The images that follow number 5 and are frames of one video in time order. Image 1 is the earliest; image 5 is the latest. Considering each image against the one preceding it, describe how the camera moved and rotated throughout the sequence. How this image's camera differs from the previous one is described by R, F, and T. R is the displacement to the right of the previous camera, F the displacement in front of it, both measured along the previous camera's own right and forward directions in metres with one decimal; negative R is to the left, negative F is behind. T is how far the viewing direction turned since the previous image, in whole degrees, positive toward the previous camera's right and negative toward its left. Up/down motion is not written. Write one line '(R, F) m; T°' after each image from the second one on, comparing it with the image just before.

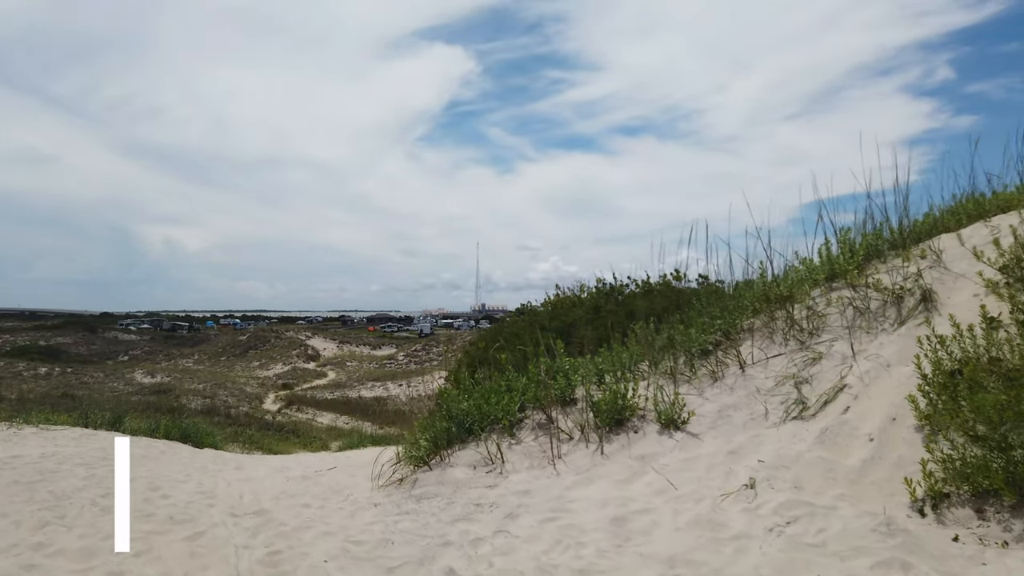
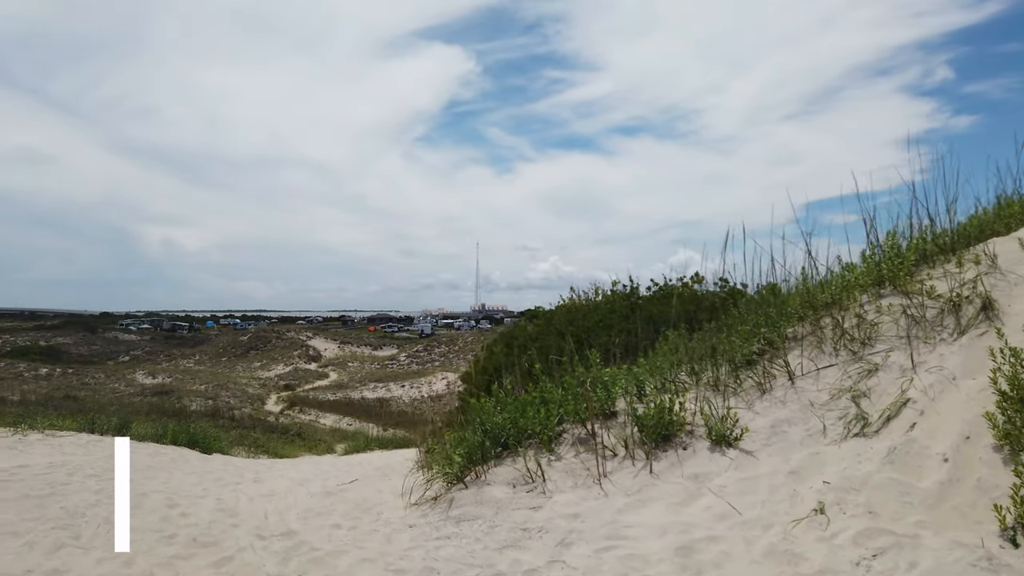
(-0.3, +0.2) m; 0°
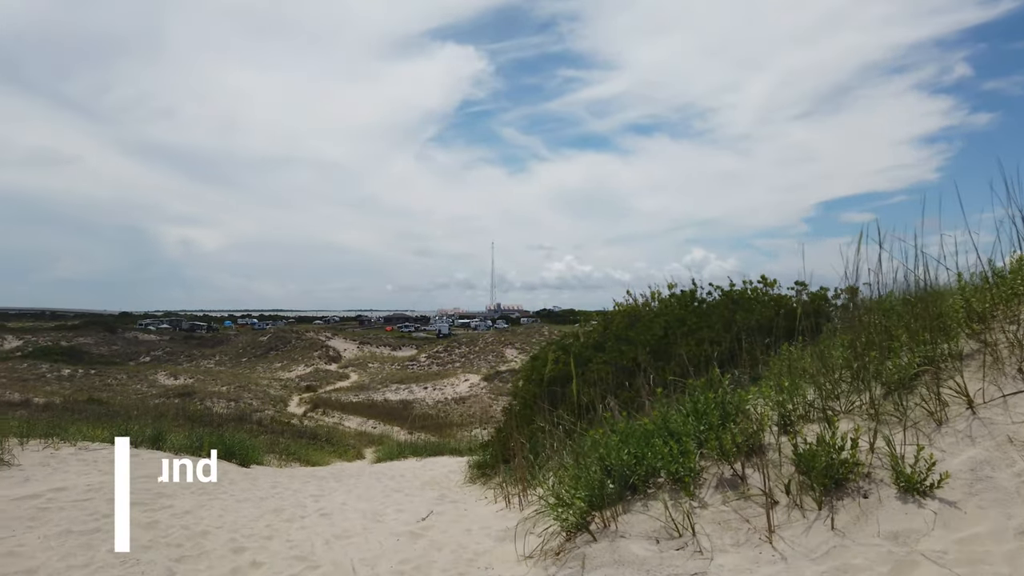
(-0.7, +0.7) m; -1°
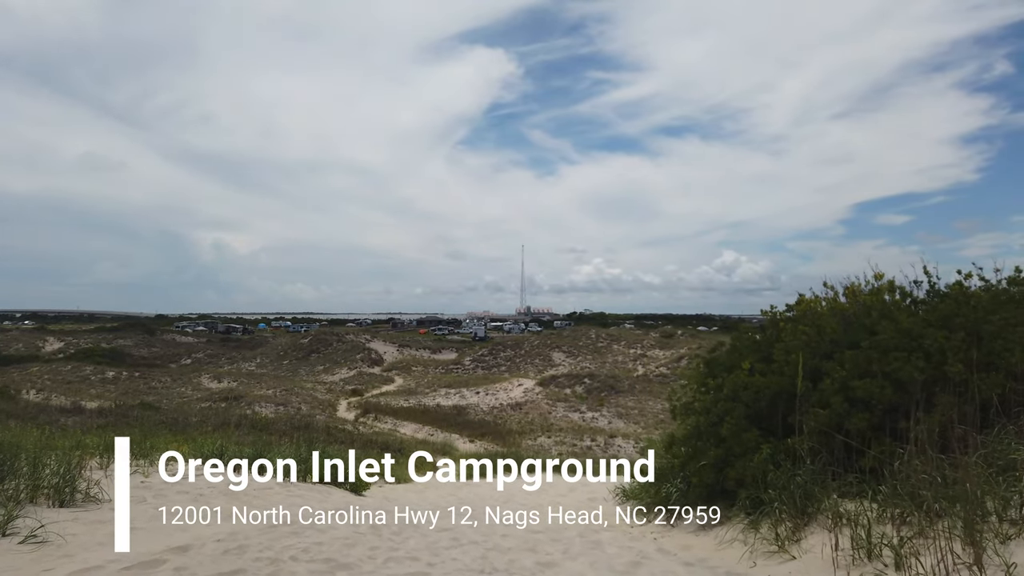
(-2.1, +2.1) m; -2°
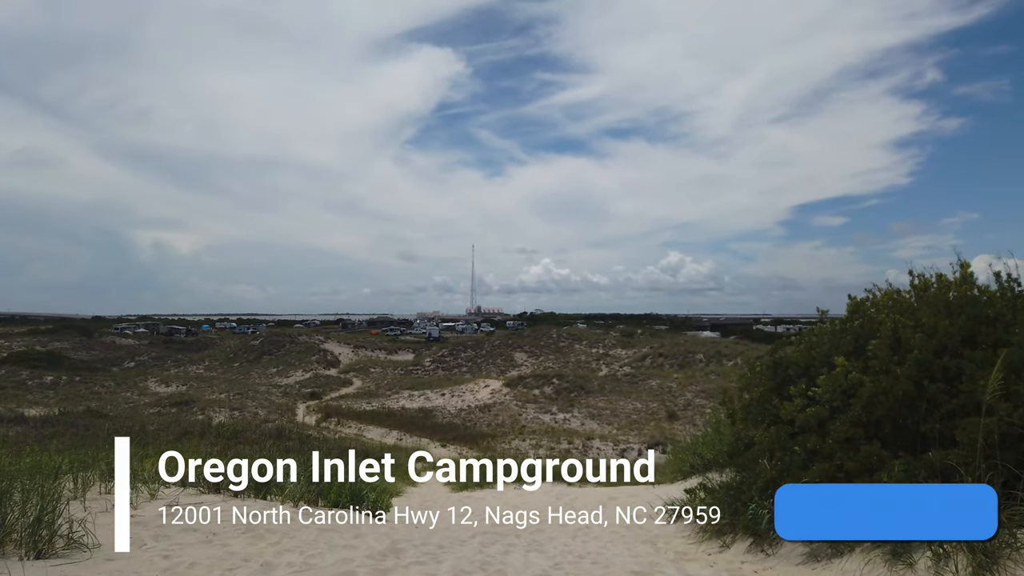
(-1.2, +1.2) m; +4°
